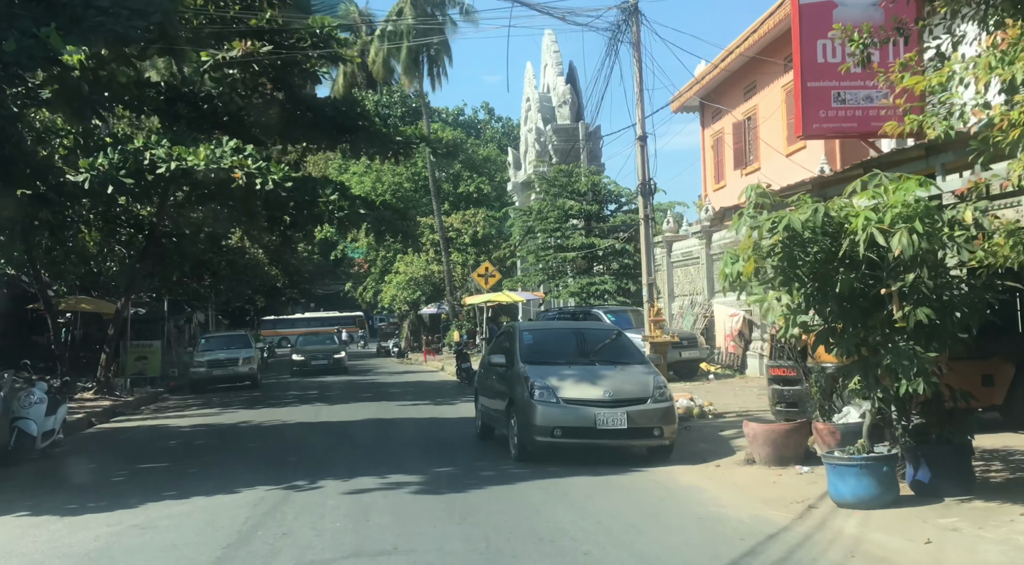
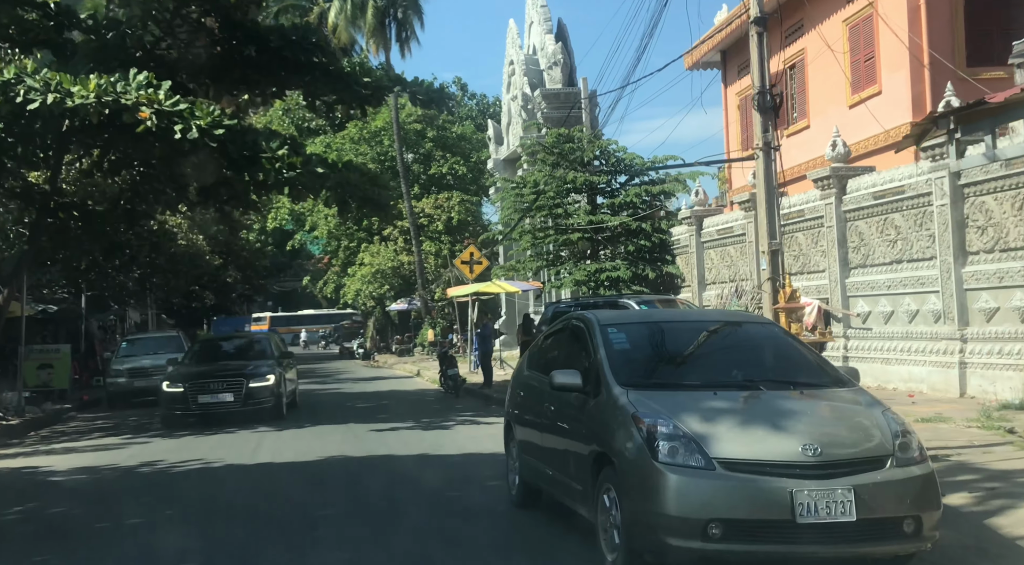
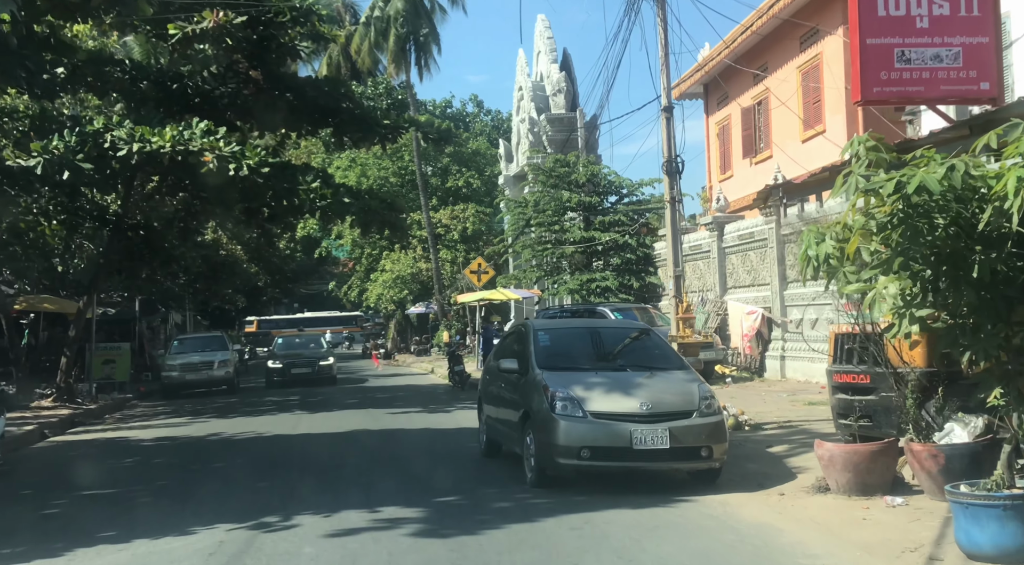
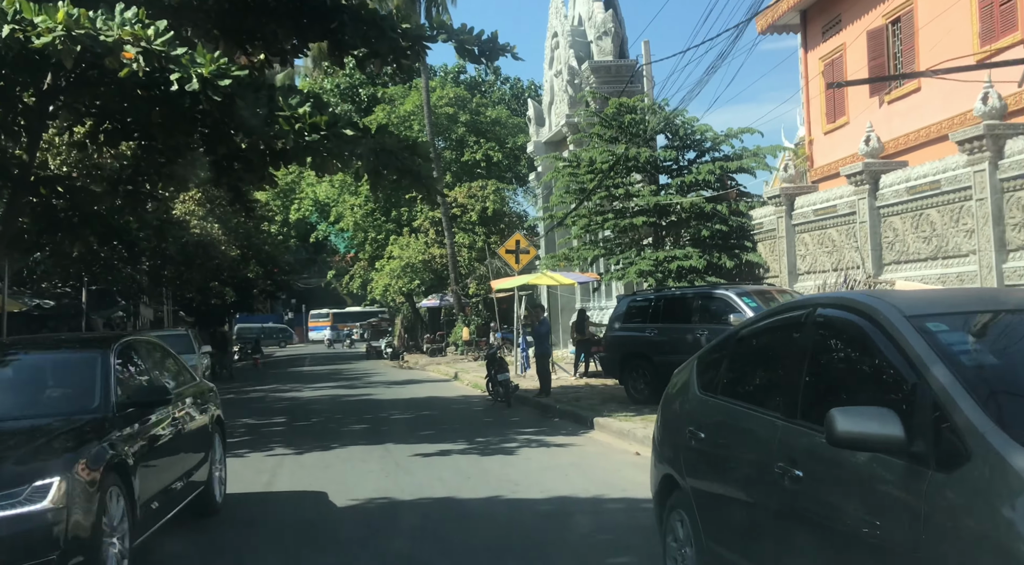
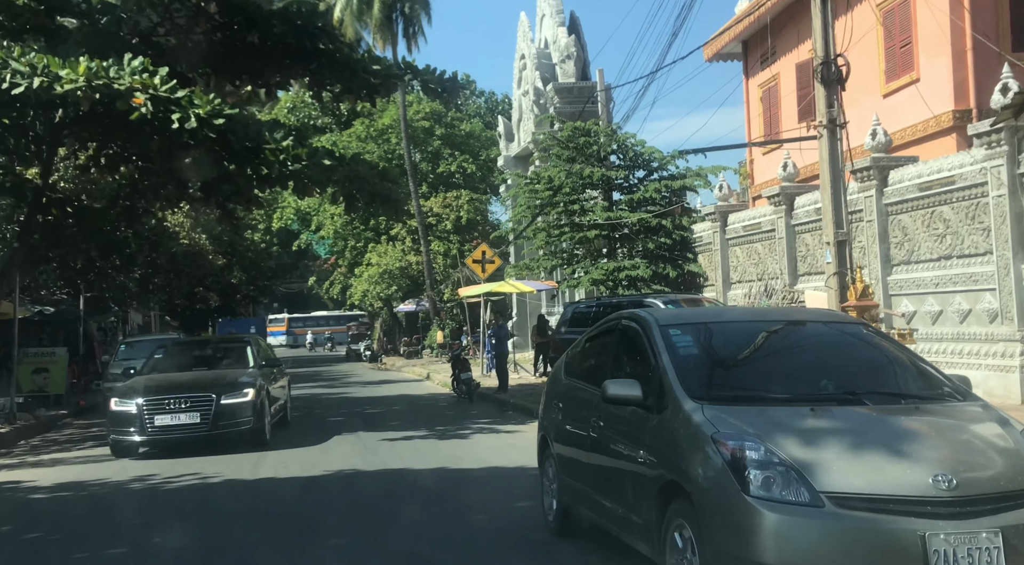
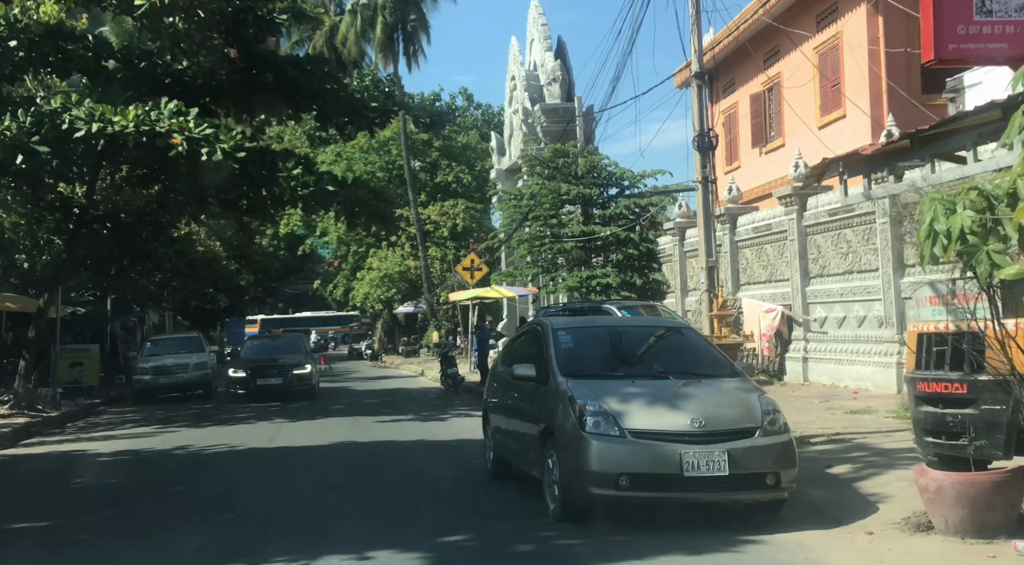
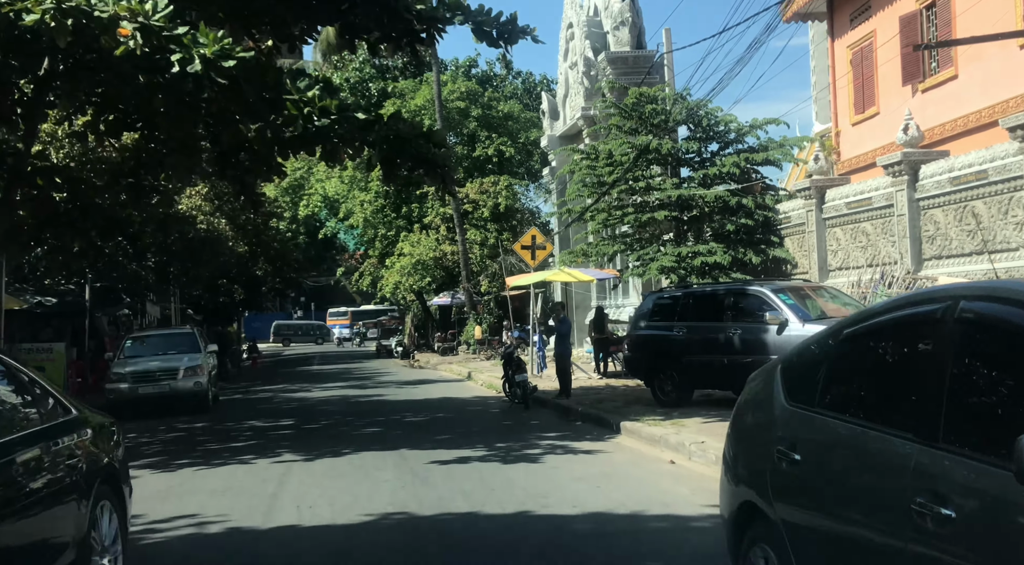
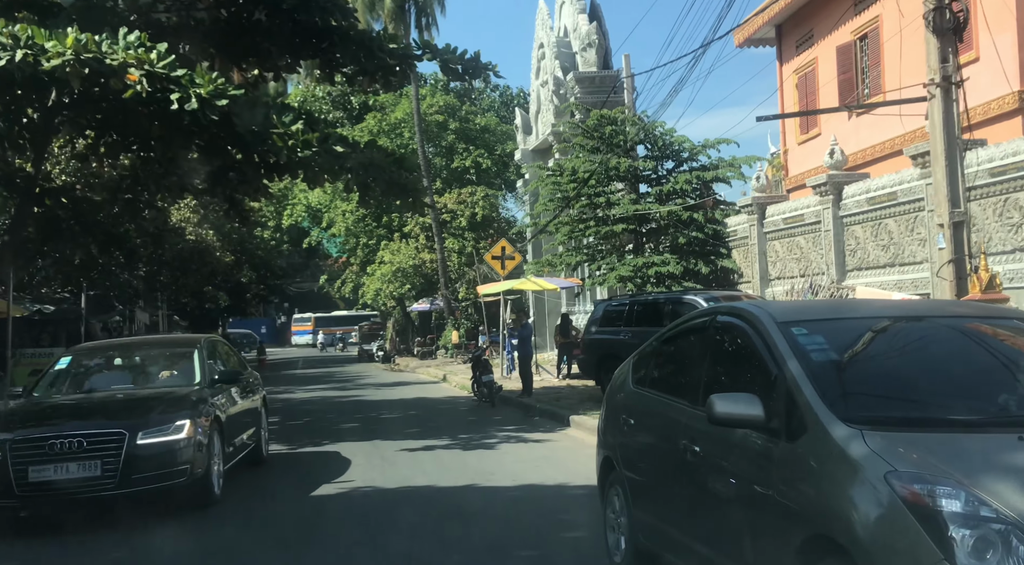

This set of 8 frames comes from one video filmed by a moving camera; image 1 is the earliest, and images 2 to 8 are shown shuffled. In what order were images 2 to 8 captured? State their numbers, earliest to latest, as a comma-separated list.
3, 6, 2, 5, 8, 4, 7
